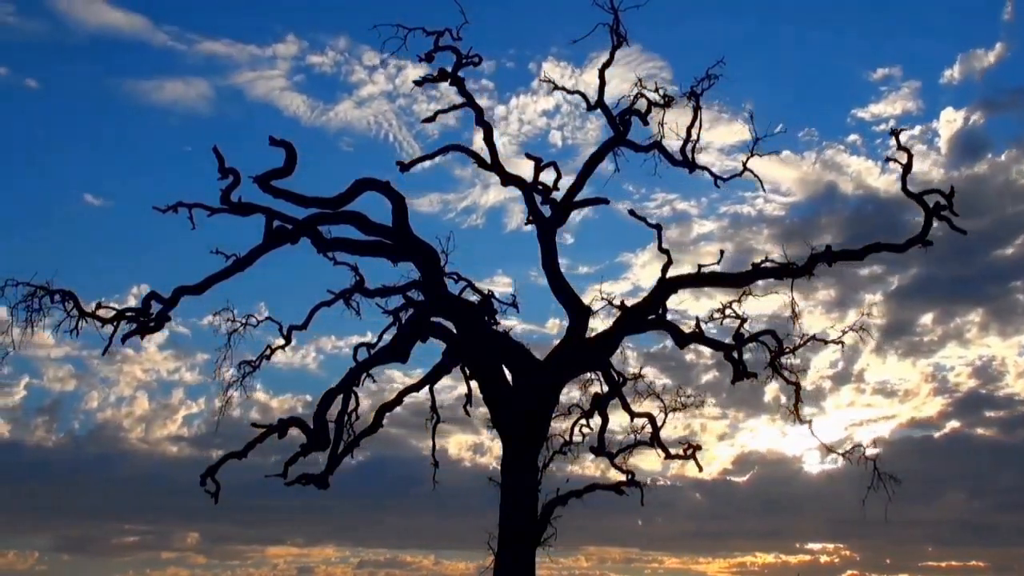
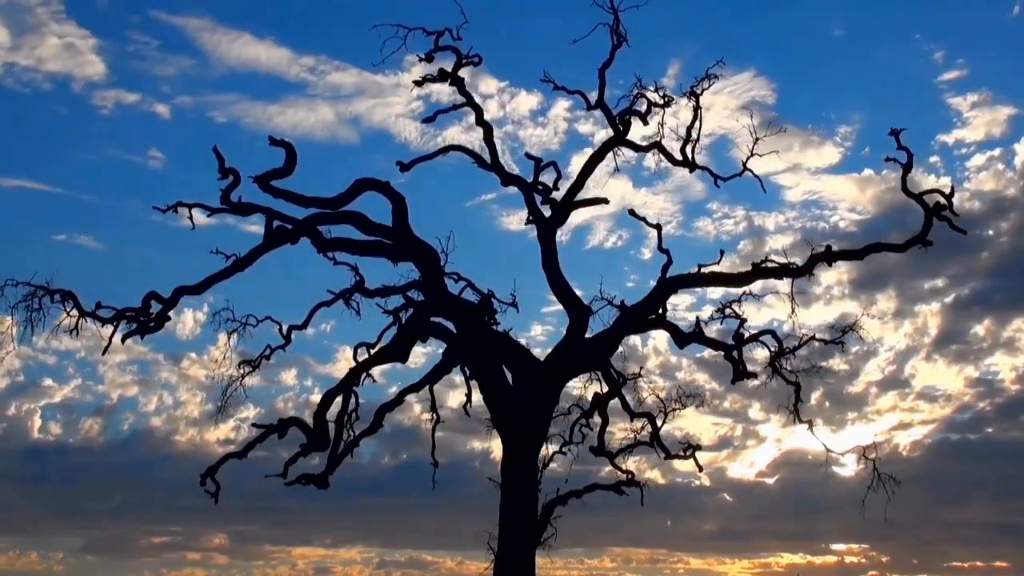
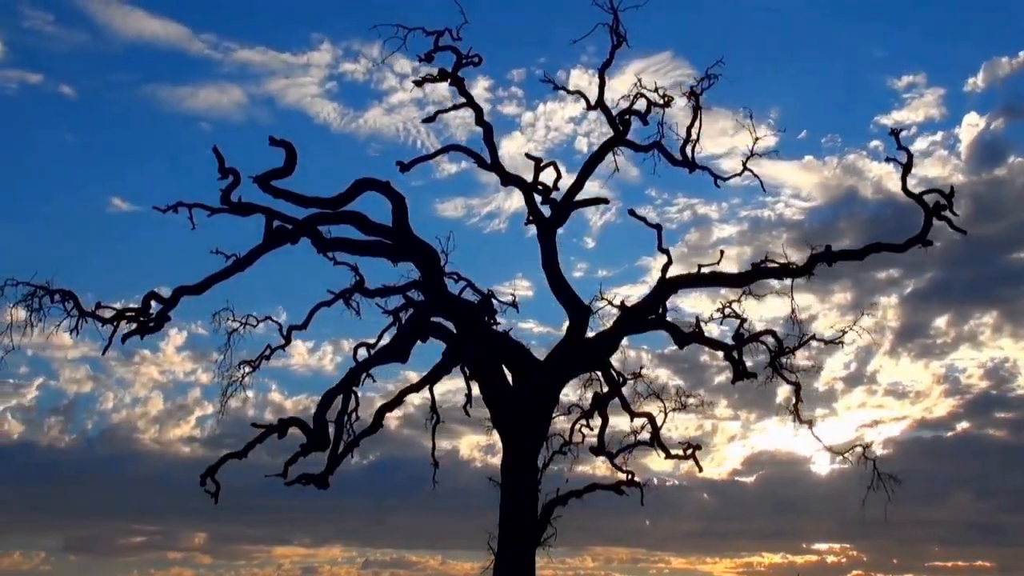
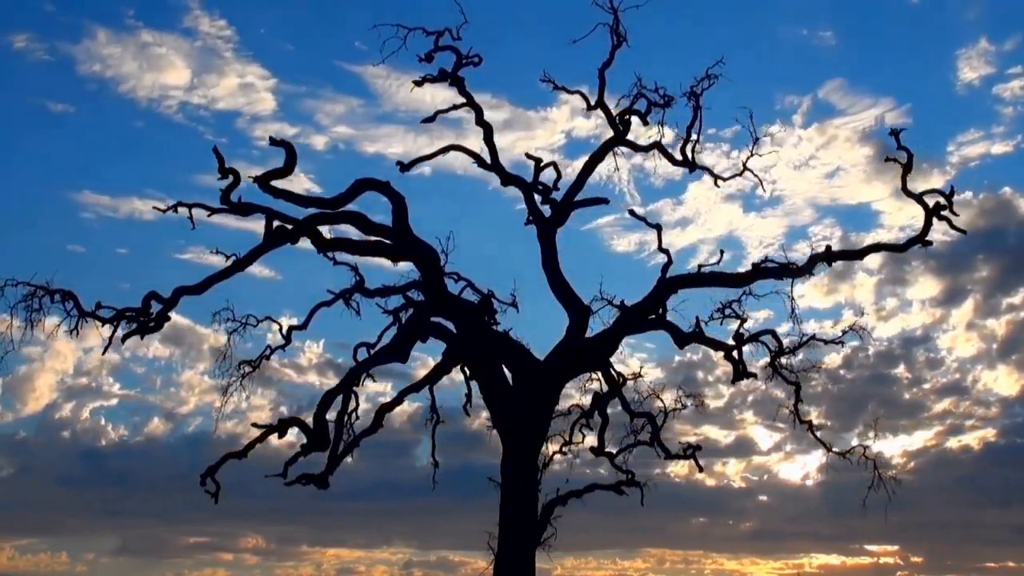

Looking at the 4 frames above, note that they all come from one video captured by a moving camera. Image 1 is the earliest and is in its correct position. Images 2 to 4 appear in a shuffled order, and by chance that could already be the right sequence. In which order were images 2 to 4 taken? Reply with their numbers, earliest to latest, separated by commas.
3, 2, 4
